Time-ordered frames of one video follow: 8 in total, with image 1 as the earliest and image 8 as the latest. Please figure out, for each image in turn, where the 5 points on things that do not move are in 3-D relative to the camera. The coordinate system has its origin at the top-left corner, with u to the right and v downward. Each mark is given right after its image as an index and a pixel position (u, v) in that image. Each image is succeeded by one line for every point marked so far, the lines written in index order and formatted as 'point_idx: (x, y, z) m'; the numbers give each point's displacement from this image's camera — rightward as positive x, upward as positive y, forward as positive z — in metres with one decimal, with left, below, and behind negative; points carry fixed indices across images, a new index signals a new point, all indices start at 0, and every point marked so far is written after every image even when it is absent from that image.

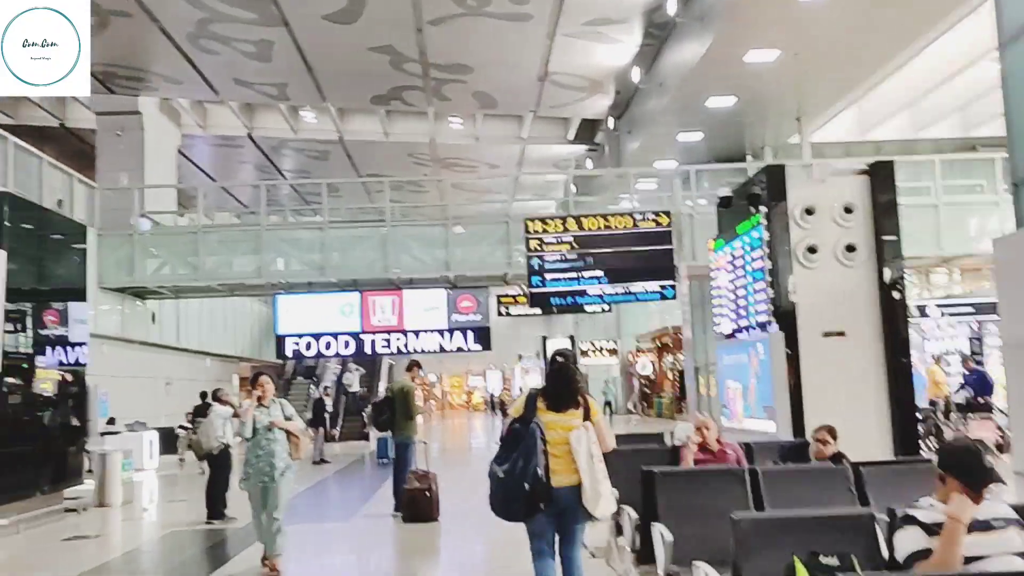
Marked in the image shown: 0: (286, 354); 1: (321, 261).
0: (-3.8, -1.1, +14.1) m
1: (-3.4, +0.5, +14.9) m
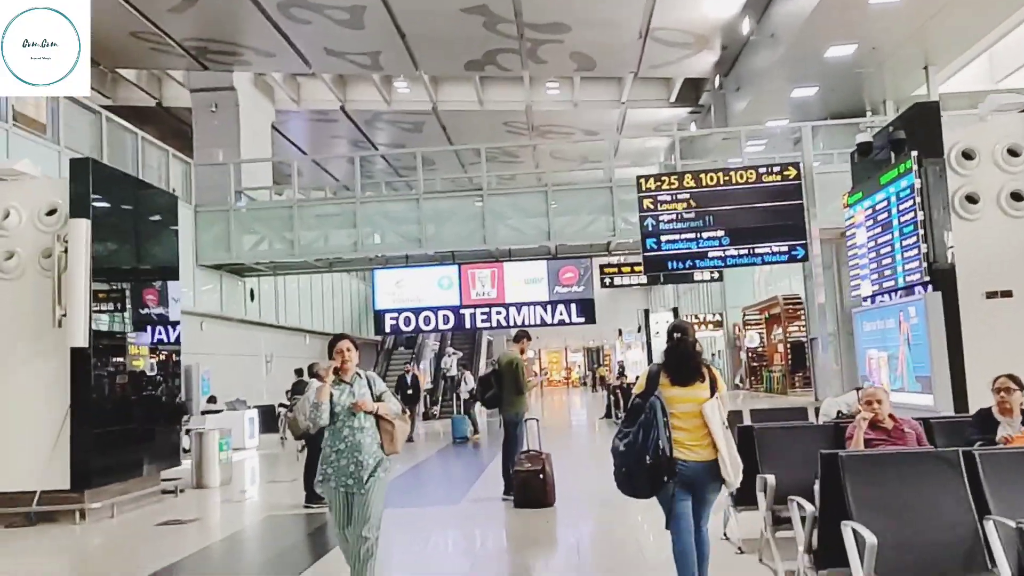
0: (-2.1, -0.7, +13.9) m
1: (-1.6, +0.9, +14.5) m
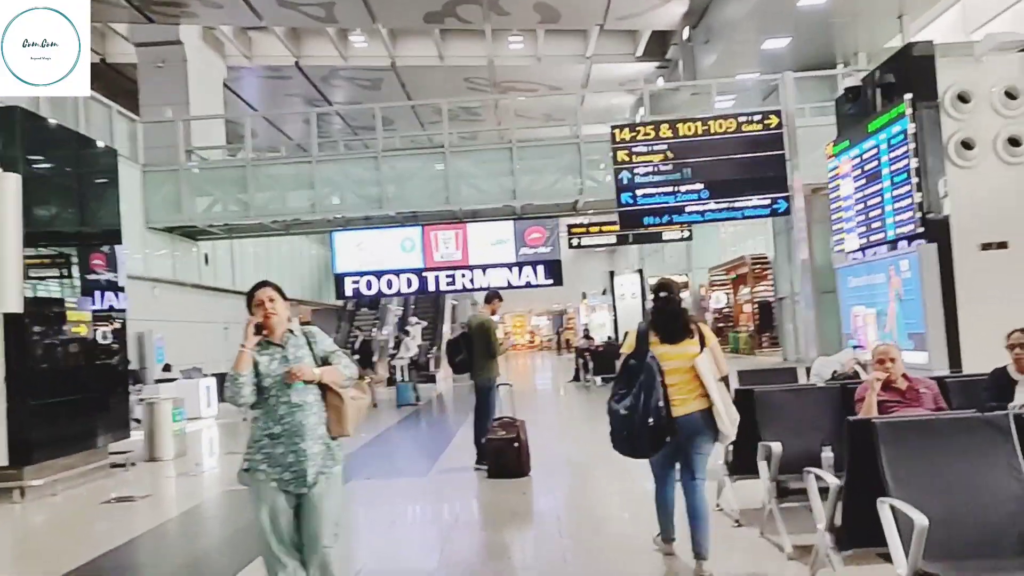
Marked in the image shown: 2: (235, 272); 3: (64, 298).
0: (-2.6, -0.1, +13.3) m
1: (-2.2, +1.5, +14.0) m
2: (-5.9, +0.3, +18.1) m
3: (-4.1, -0.1, +7.8) m
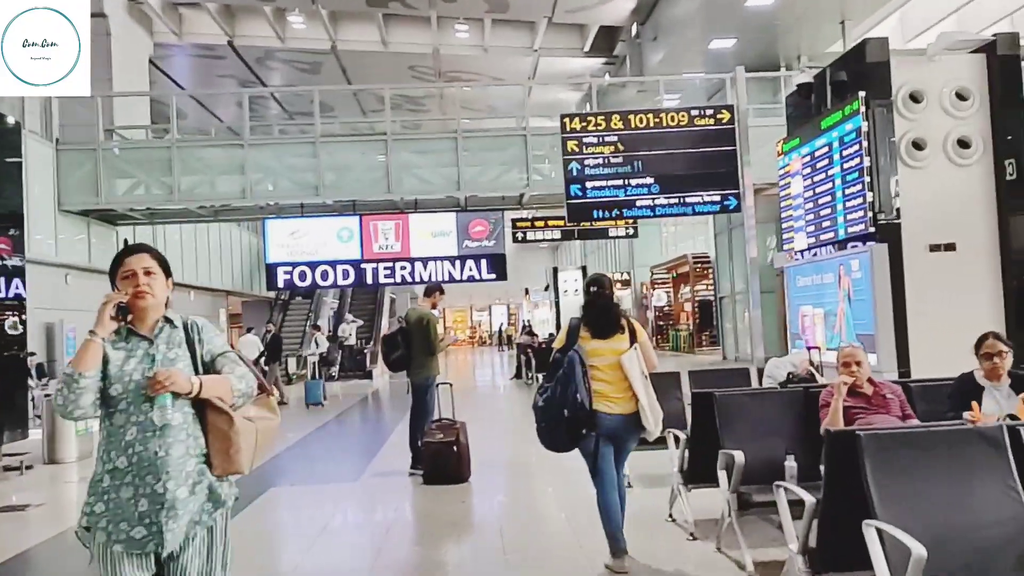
0: (-3.5, 0.0, +12.8) m
1: (-3.1, +1.7, +13.5) m
2: (-7.1, +0.6, +17.4) m
3: (-4.6, 0.0, +7.2) m
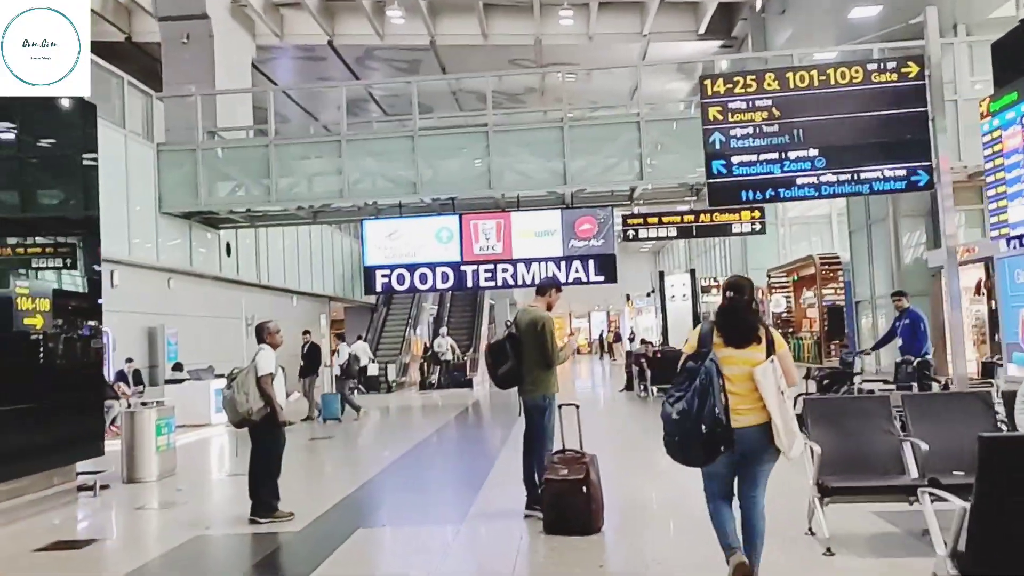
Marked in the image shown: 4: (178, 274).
0: (-2.0, 0.0, +11.9) m
1: (-1.5, +1.6, +12.5) m
2: (-5.0, +0.5, +16.9) m
3: (-3.7, 0.0, +6.4) m
4: (-5.4, +0.2, +13.5) m
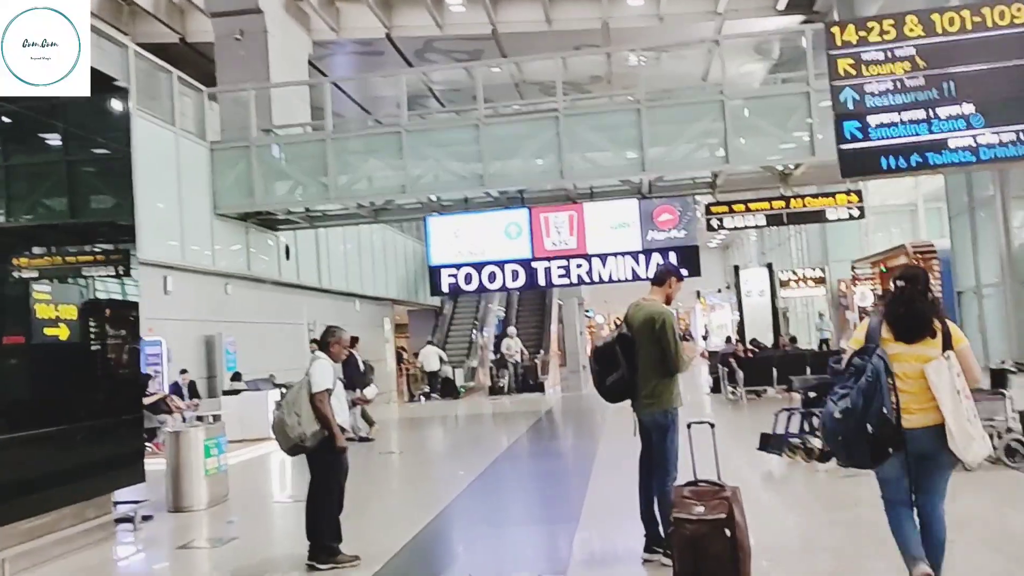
0: (-1.0, 0.0, +11.2) m
1: (-0.5, +1.6, +11.8) m
2: (-3.7, +0.4, +16.3) m
3: (-3.1, 0.0, +5.9) m
4: (-4.2, +0.1, +13.0) m
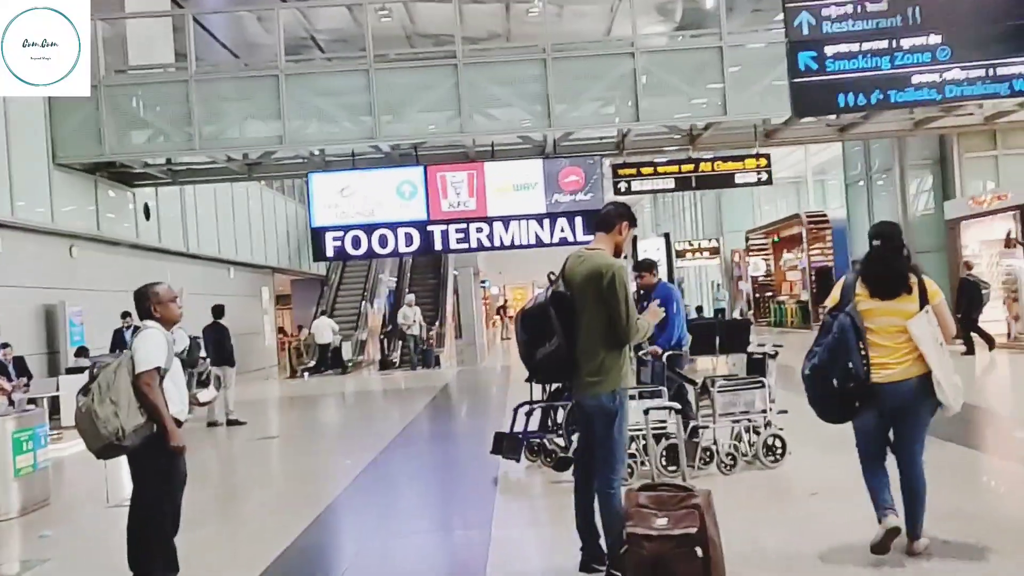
0: (-2.2, +0.4, +10.1) m
1: (-1.8, +2.1, +10.7) m
2: (-5.6, +1.0, +14.8) m
3: (-3.6, +0.3, +4.5) m
4: (-5.7, +0.6, +11.5) m
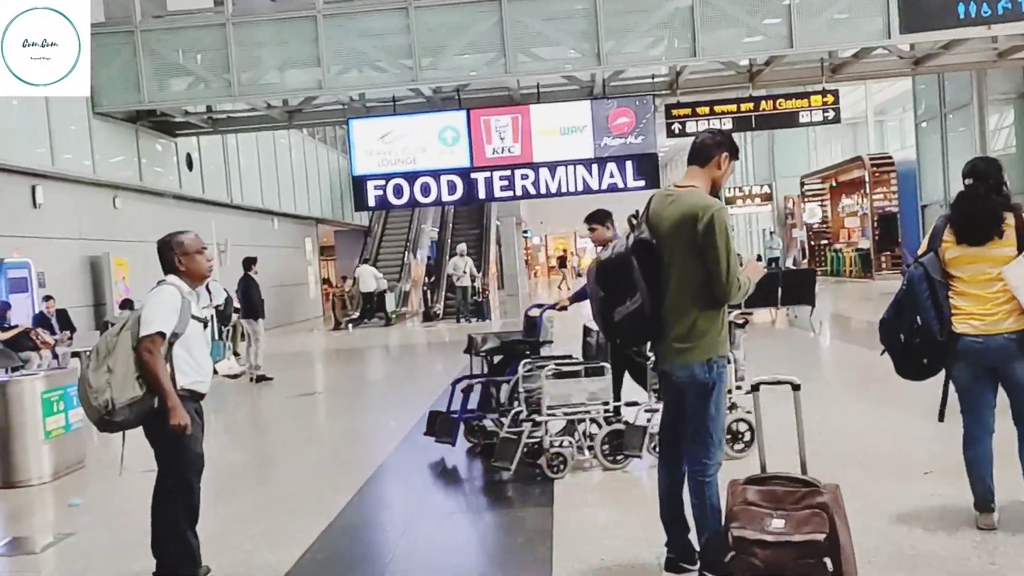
0: (-1.7, +1.0, +9.7) m
1: (-1.2, +2.7, +10.2) m
2: (-4.8, +1.8, +14.6) m
3: (-3.4, +0.5, +4.2) m
4: (-5.1, +1.3, +11.2) m
